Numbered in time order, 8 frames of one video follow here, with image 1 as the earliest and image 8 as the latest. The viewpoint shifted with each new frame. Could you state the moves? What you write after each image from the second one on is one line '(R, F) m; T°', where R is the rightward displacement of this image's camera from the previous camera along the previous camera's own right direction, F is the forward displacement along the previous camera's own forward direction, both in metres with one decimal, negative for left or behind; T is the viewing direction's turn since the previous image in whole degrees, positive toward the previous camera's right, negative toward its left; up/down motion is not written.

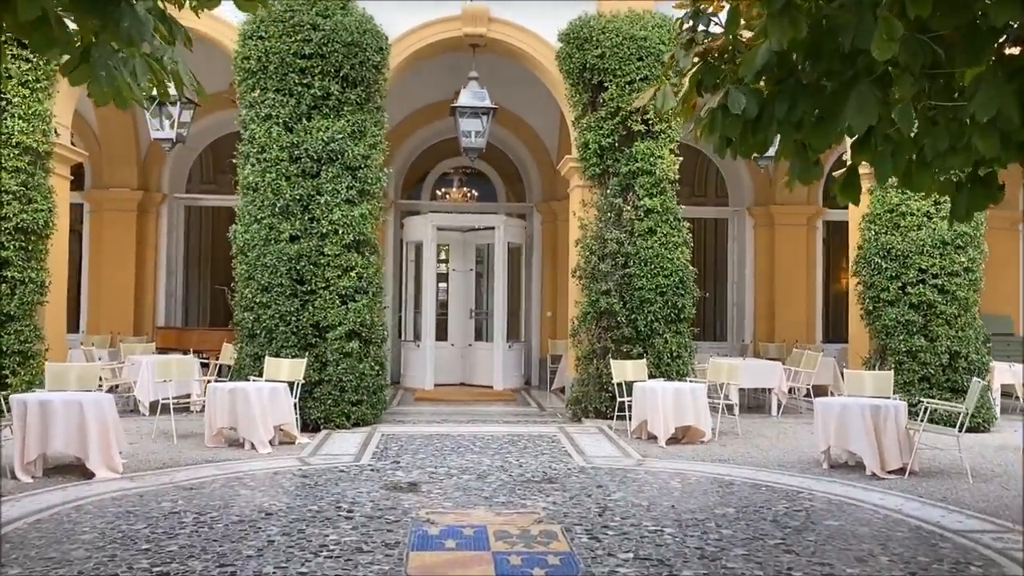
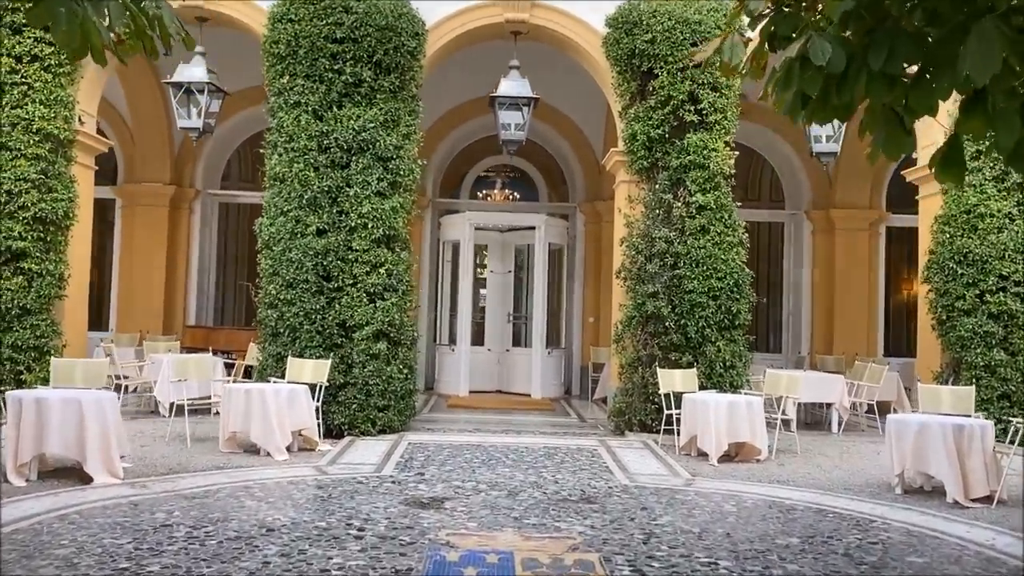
(0.0, +0.6) m; -3°
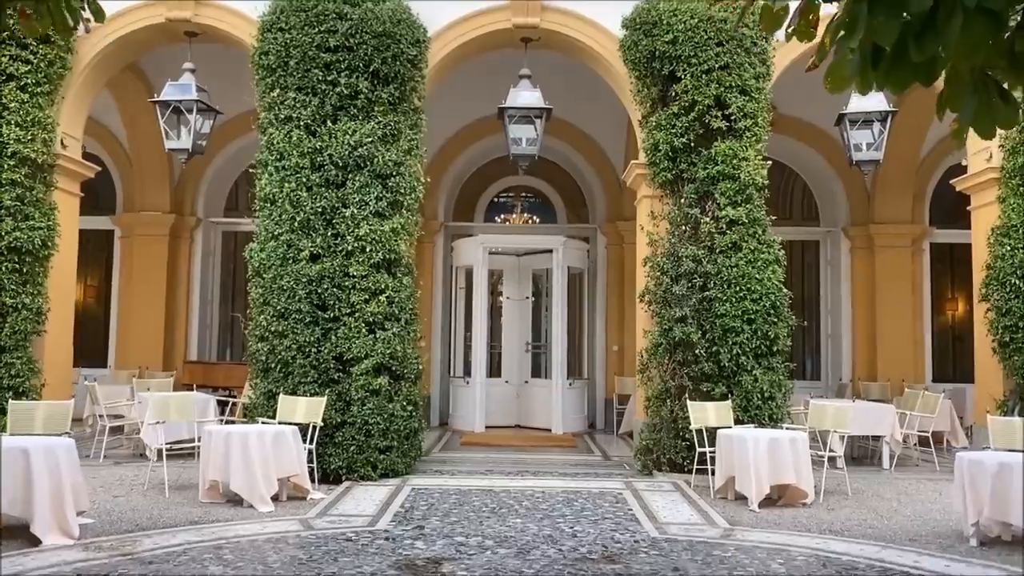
(+0.1, +0.7) m; -2°
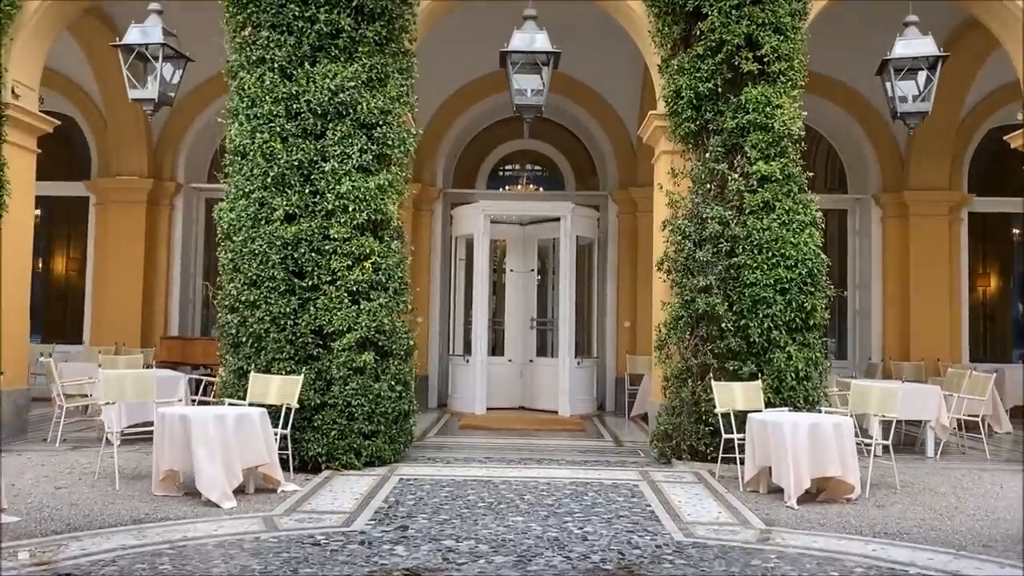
(0.0, +0.9) m; 0°
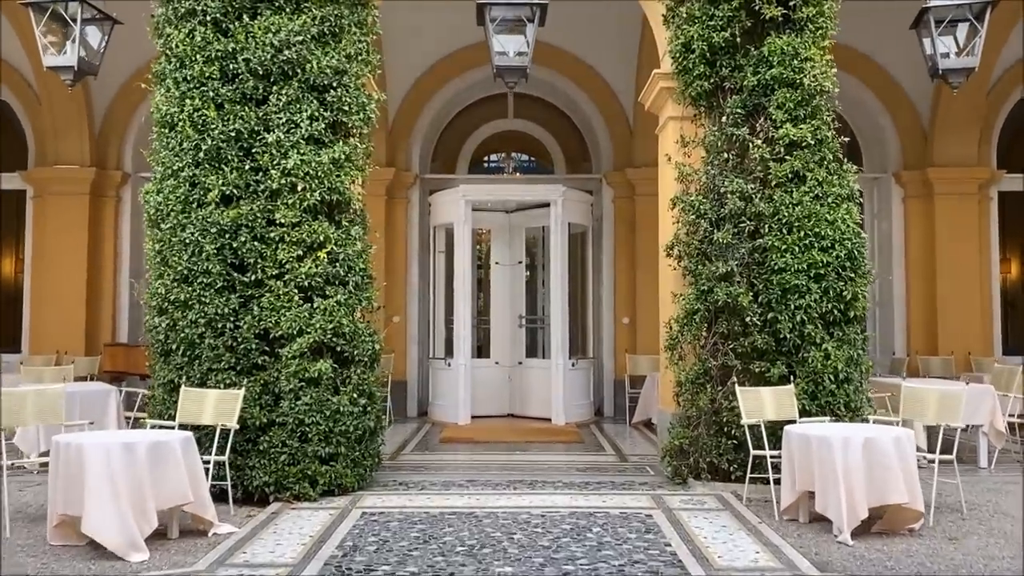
(0.0, +1.1) m; +1°
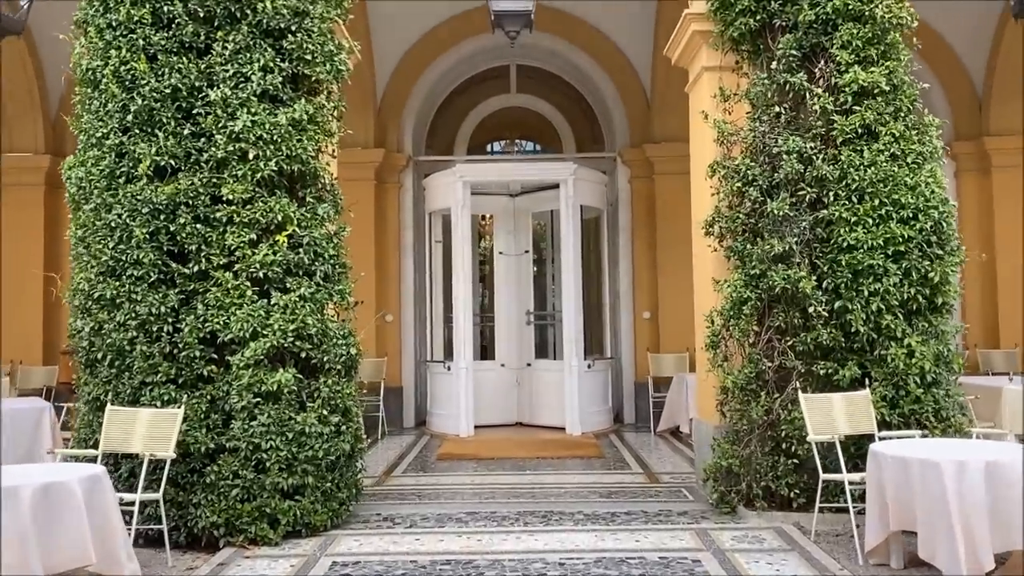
(0.0, +1.1) m; 0°
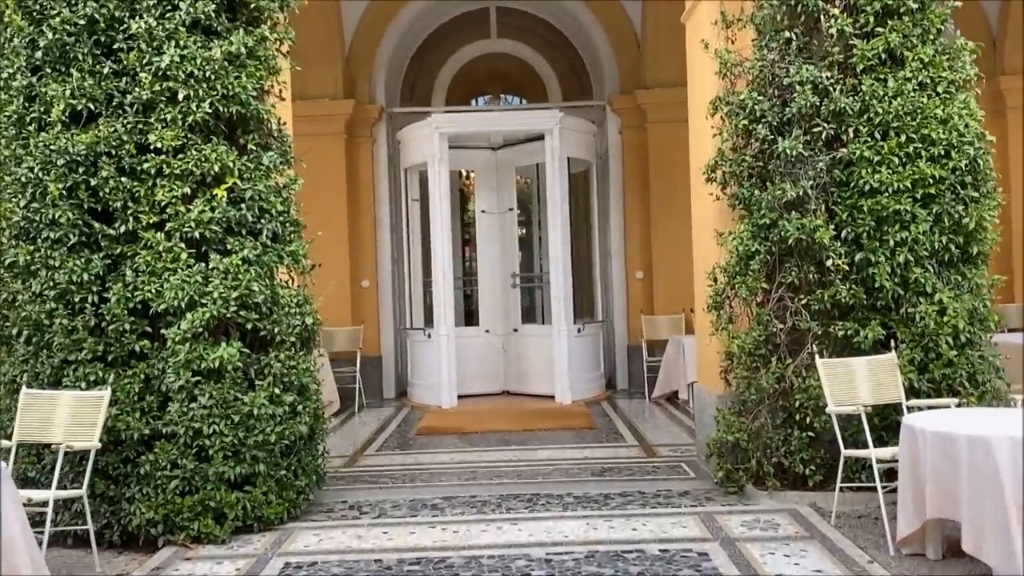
(+0.1, +0.6) m; +1°
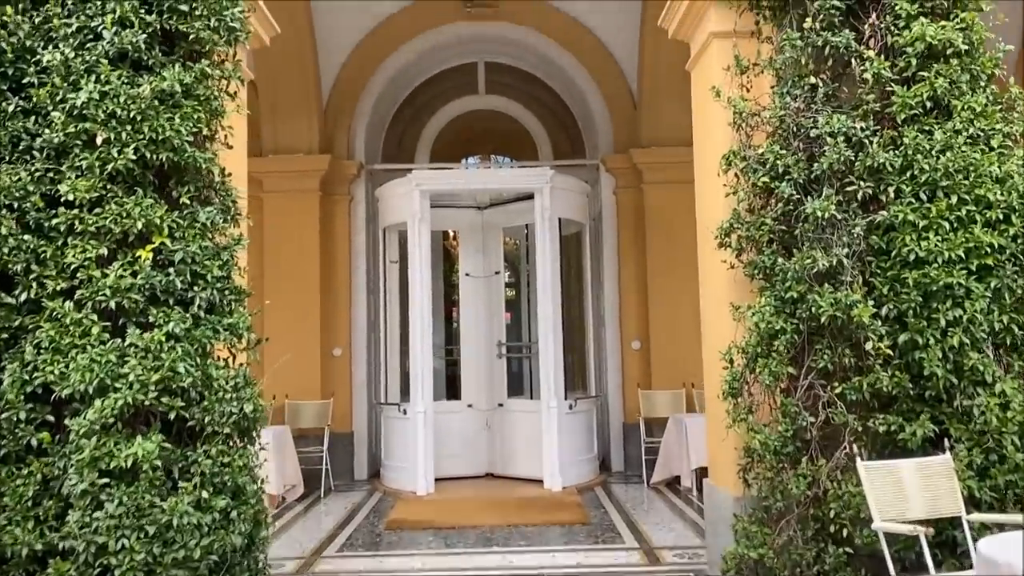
(0.0, +0.6) m; +1°
